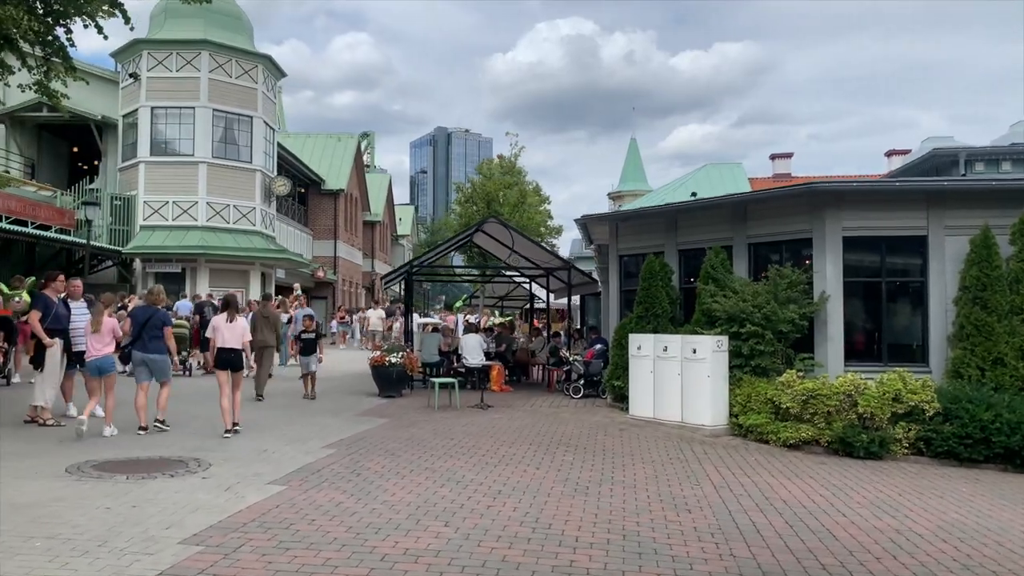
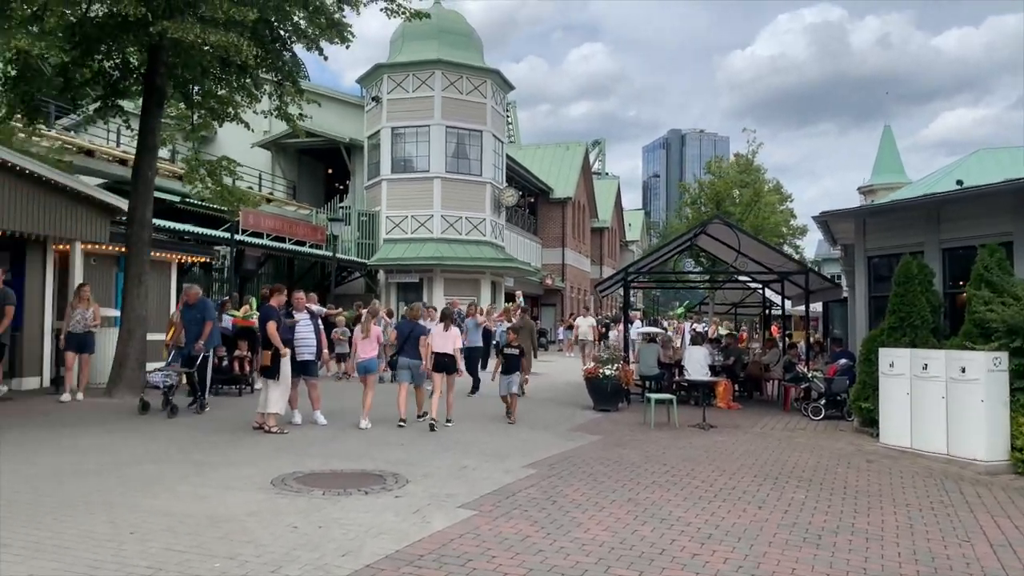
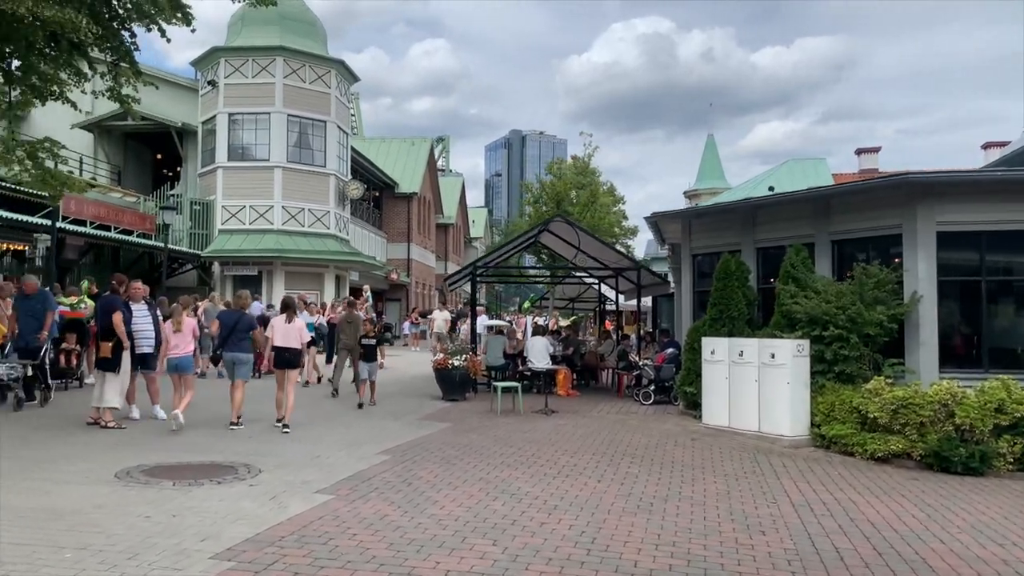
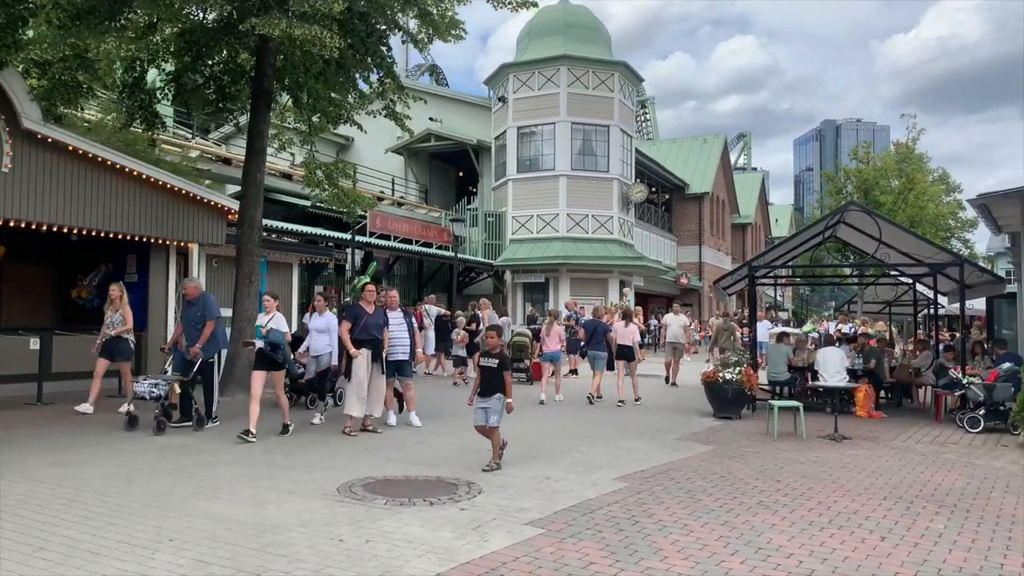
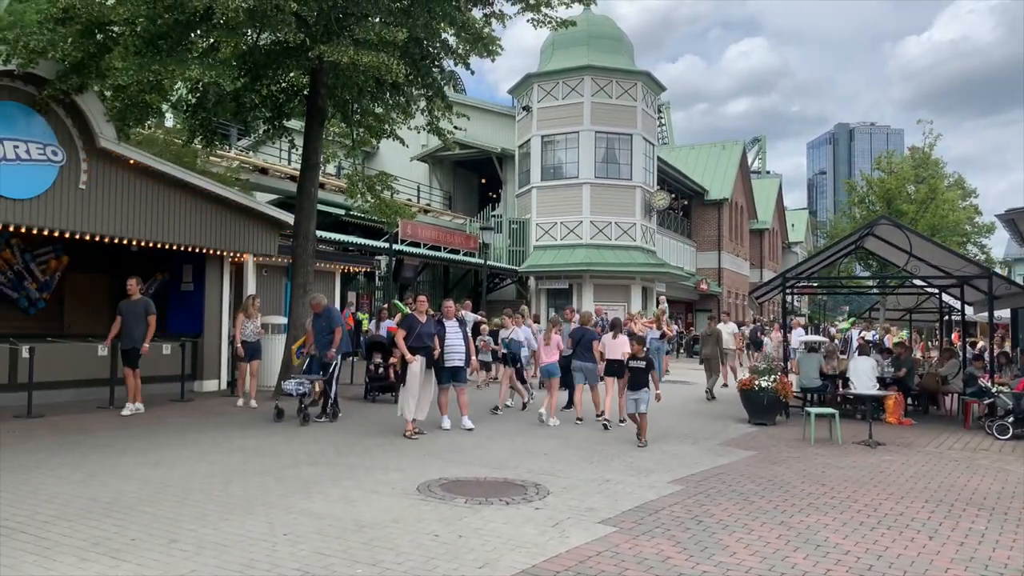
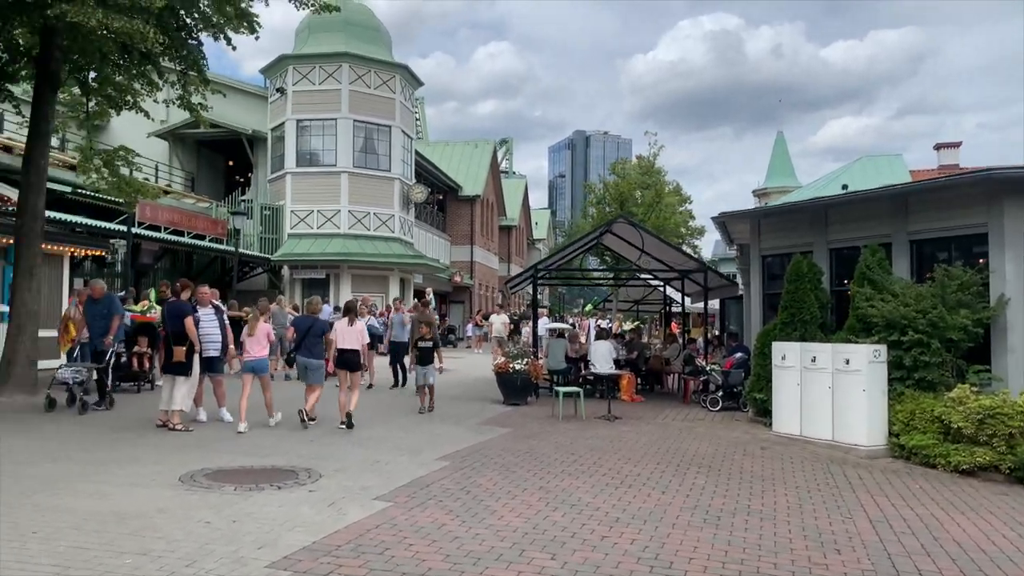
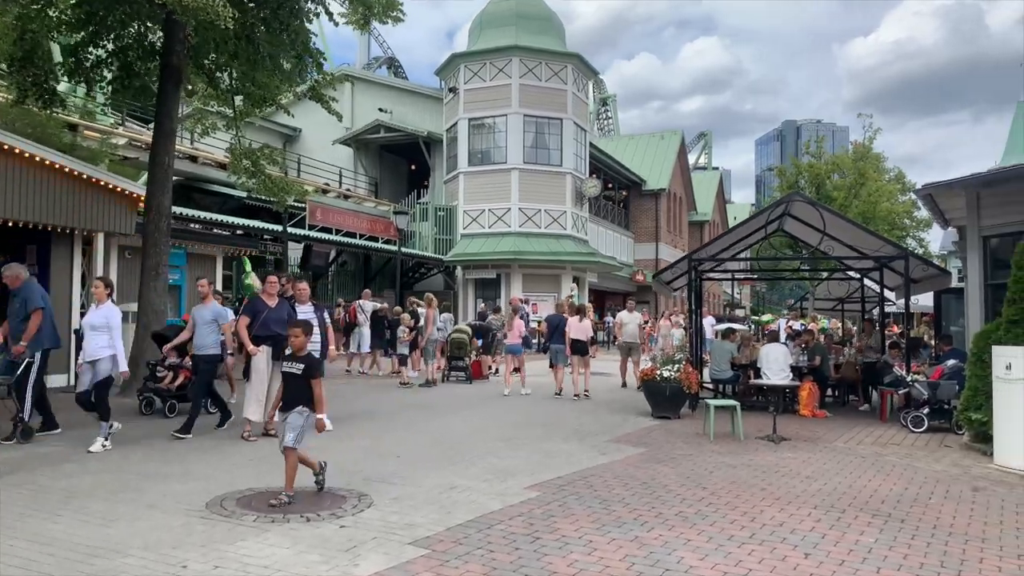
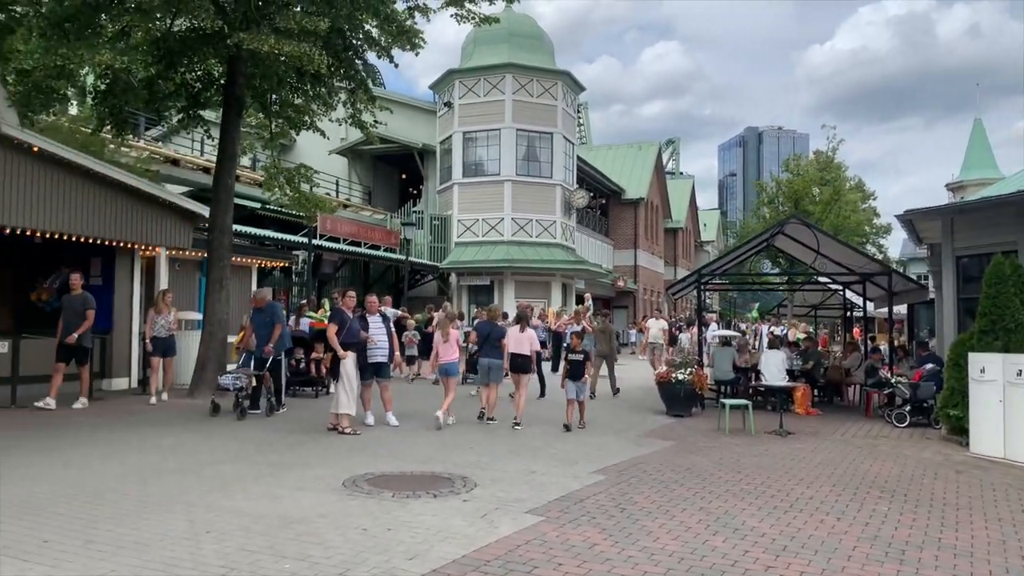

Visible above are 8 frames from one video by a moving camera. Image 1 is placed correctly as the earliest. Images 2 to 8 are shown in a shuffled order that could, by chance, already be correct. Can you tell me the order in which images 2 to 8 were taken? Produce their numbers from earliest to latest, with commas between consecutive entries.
3, 6, 2, 8, 5, 4, 7
